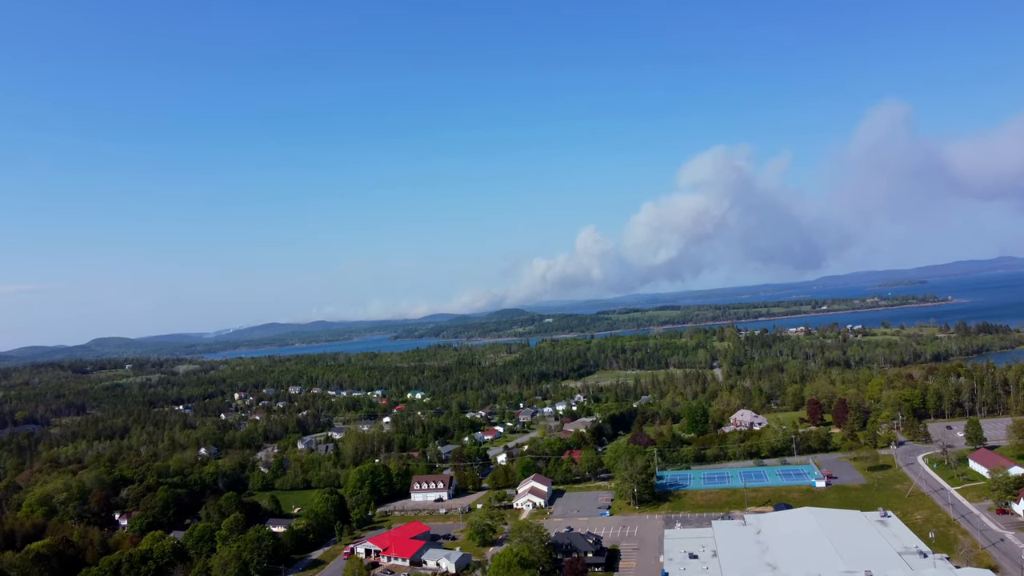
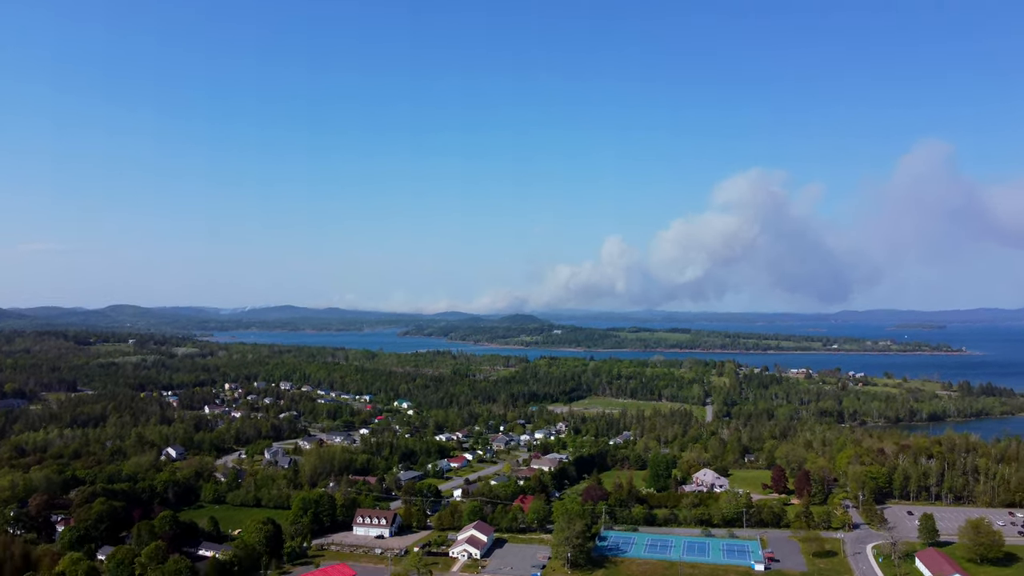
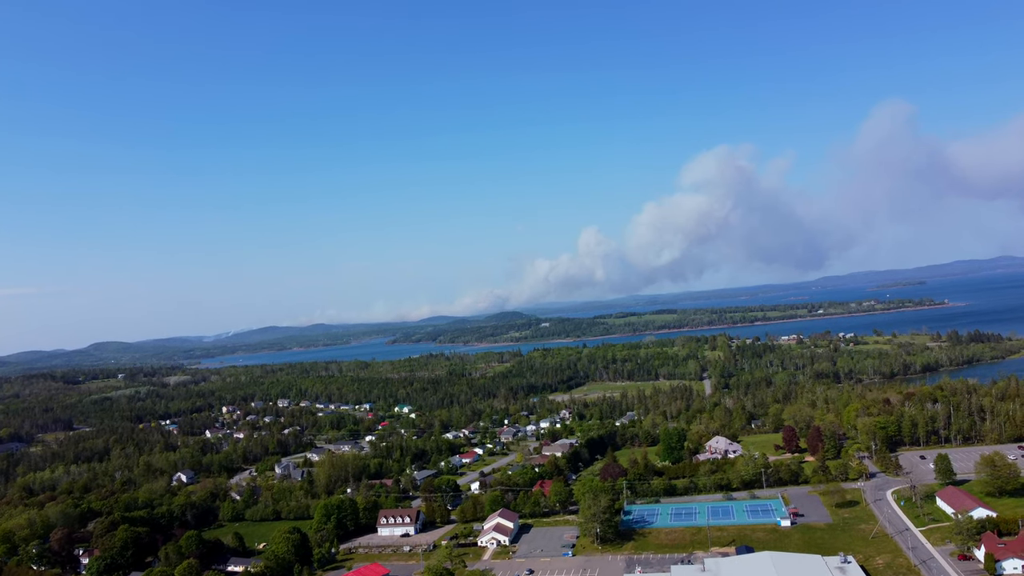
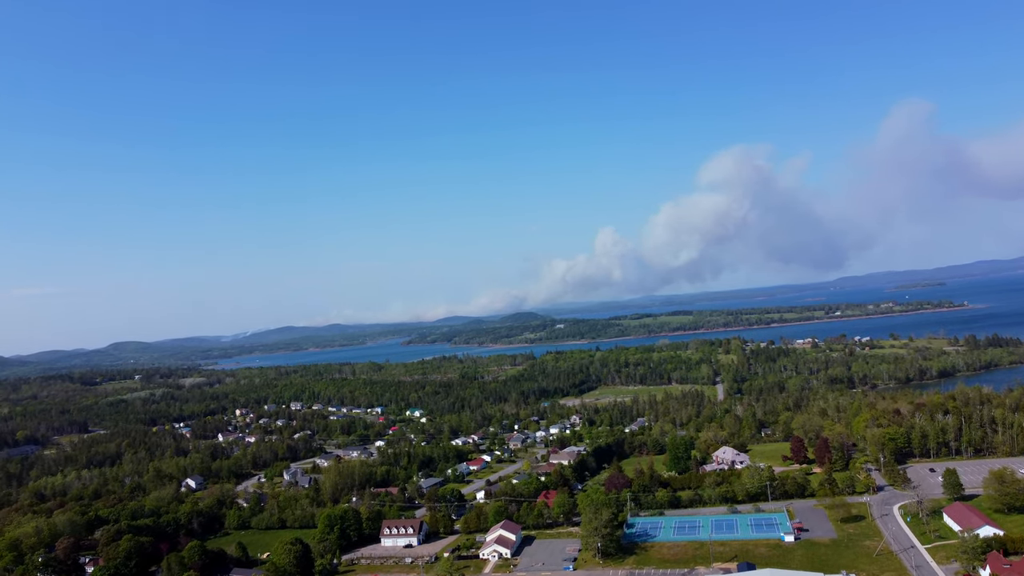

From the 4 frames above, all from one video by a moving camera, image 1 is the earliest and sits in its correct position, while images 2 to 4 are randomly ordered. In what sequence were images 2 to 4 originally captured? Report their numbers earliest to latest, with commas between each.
3, 4, 2
